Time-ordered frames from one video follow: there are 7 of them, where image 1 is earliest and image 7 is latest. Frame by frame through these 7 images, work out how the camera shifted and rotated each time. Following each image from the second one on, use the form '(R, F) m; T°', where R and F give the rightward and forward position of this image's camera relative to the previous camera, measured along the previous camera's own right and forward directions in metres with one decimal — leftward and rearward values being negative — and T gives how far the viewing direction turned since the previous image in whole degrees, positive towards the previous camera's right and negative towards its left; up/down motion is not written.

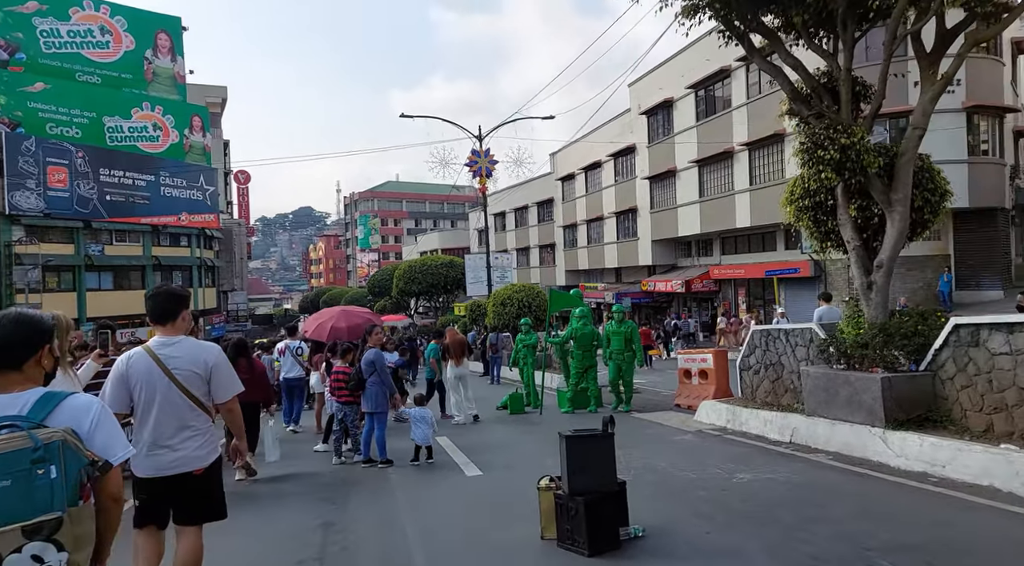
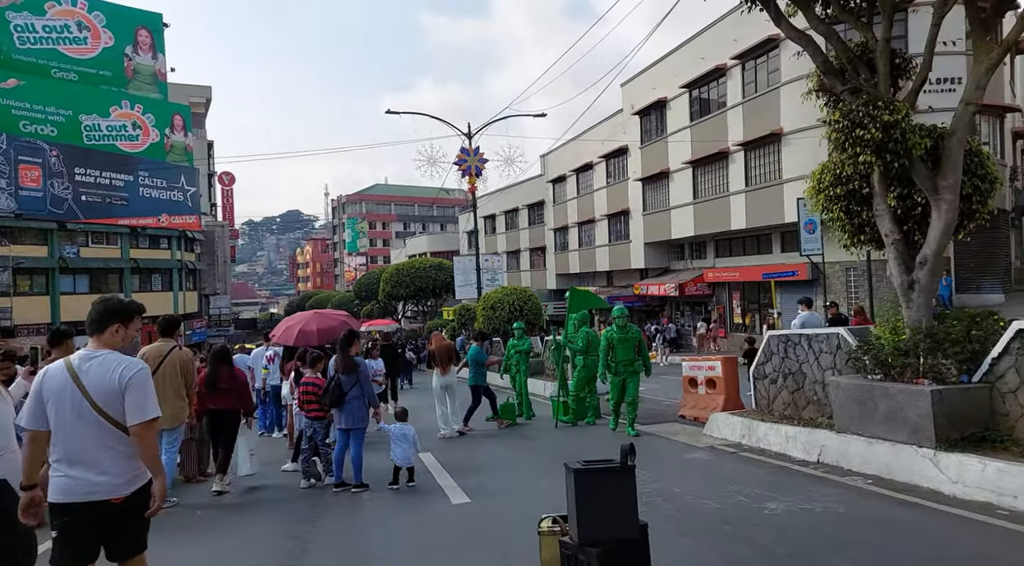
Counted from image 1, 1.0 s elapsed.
(0.0, +1.1) m; +1°
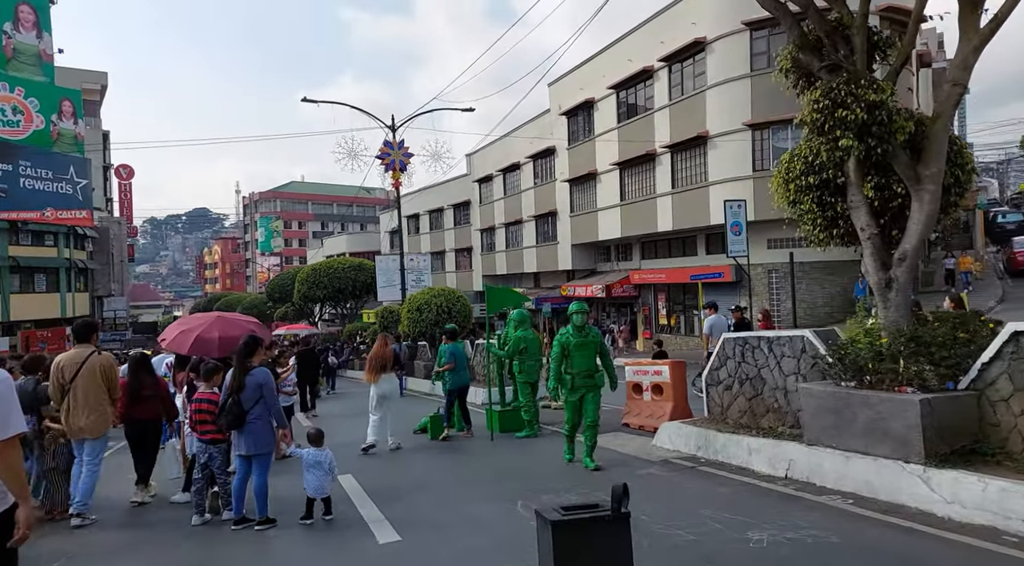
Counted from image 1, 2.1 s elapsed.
(-0.2, +1.0) m; +6°
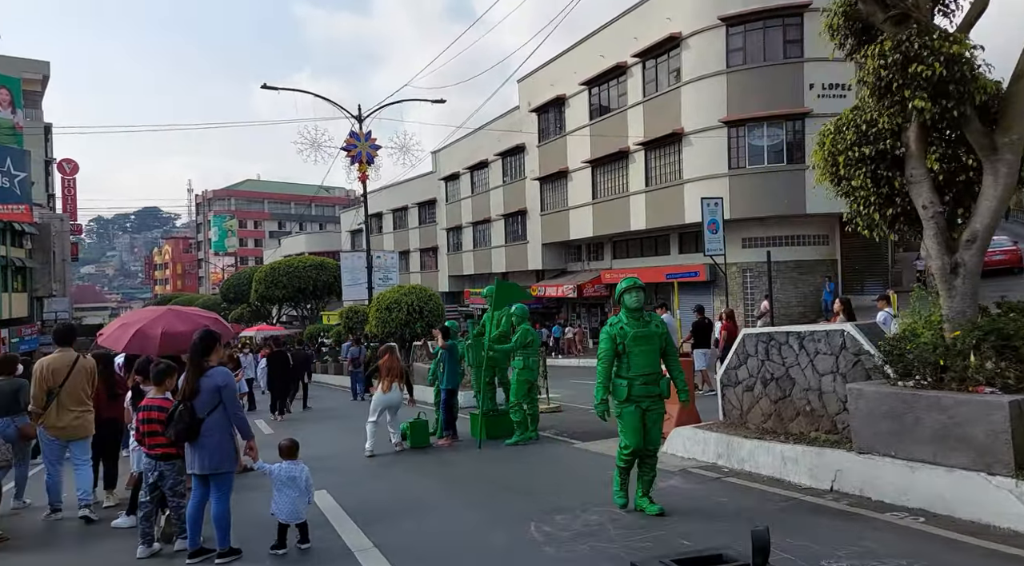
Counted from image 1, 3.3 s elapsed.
(-0.4, +1.0) m; +3°
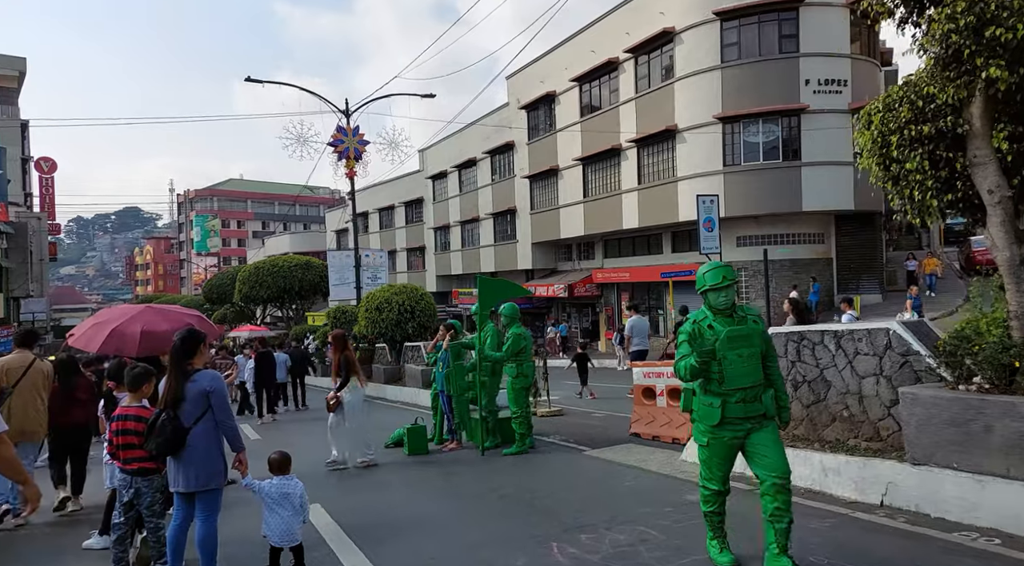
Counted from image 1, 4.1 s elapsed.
(-0.3, +0.7) m; +1°
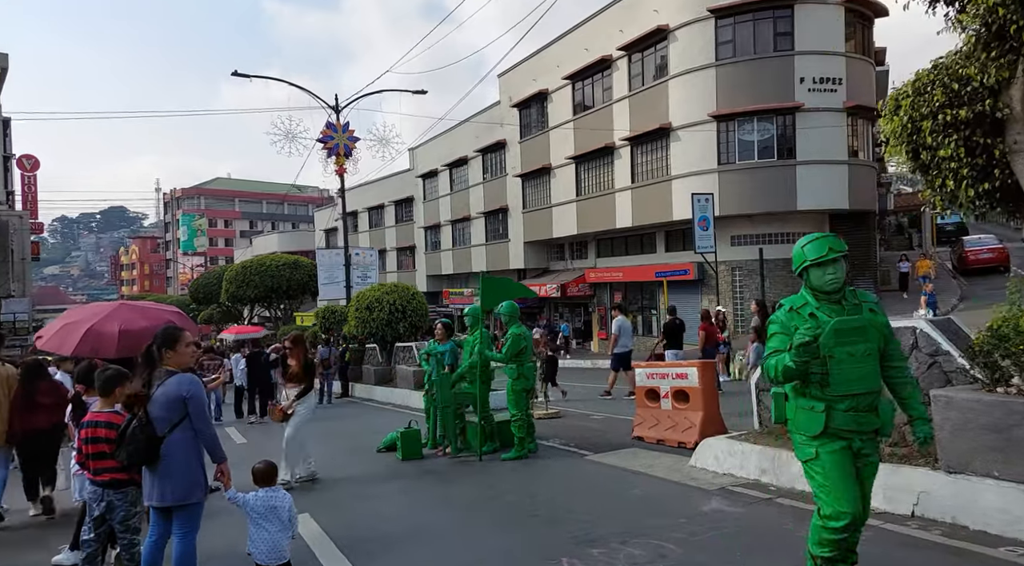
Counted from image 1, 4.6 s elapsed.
(-0.1, +0.4) m; +1°
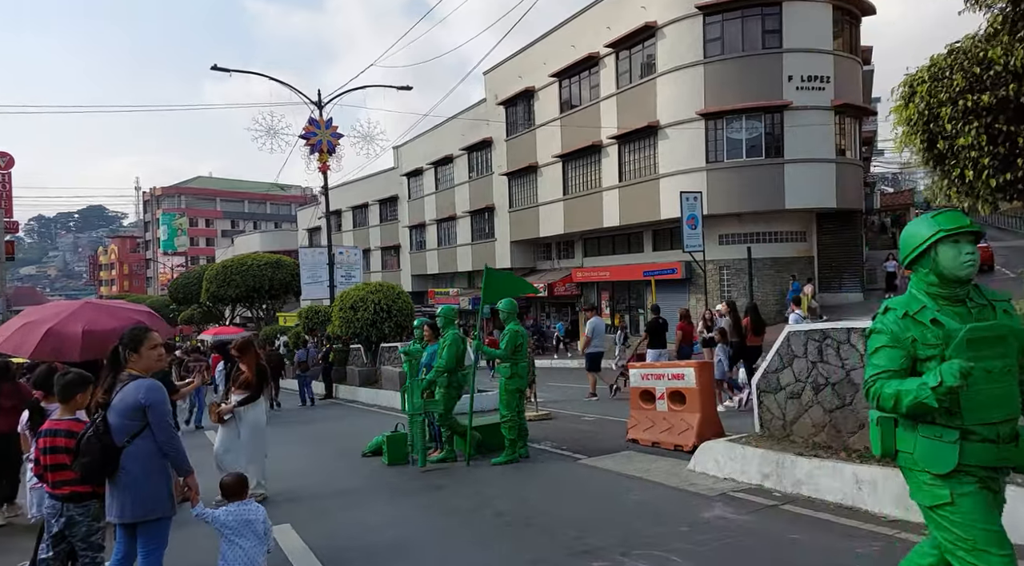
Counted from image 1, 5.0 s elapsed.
(-0.1, +0.3) m; +1°
